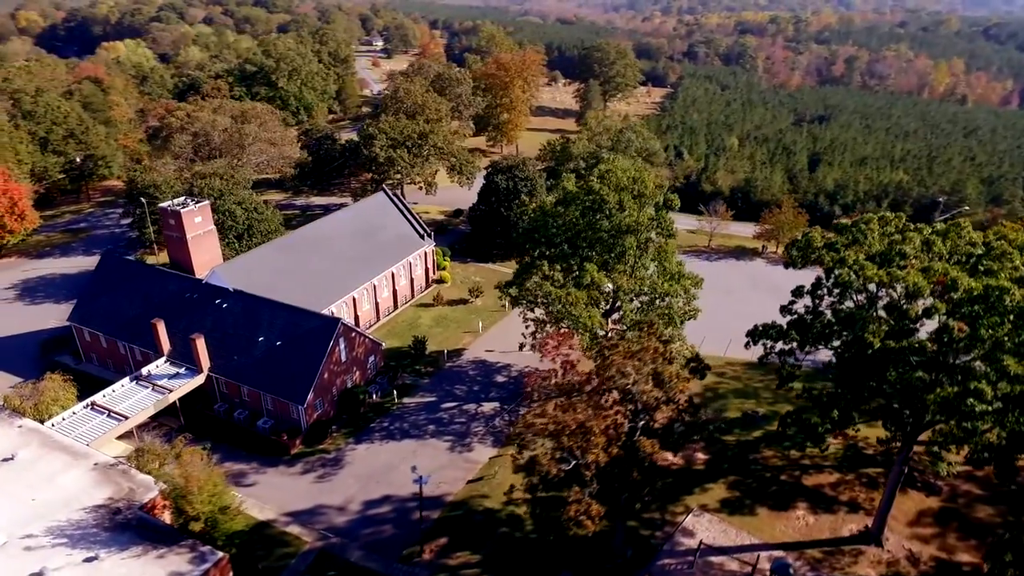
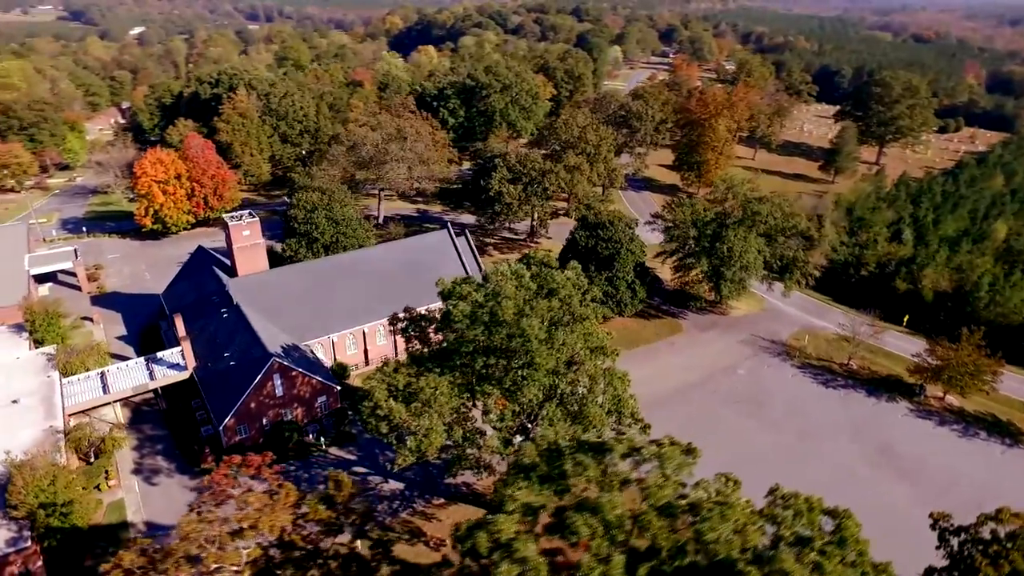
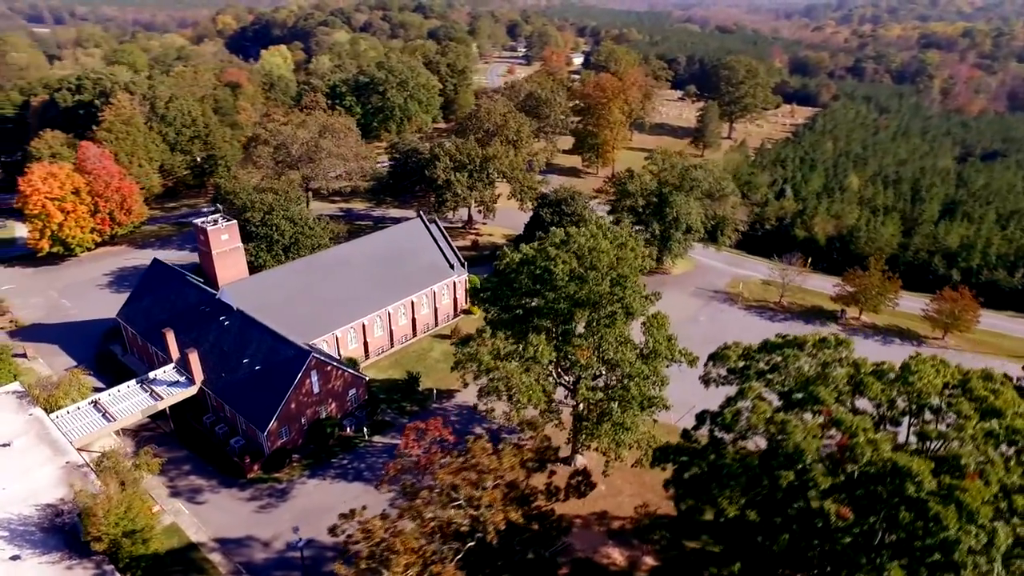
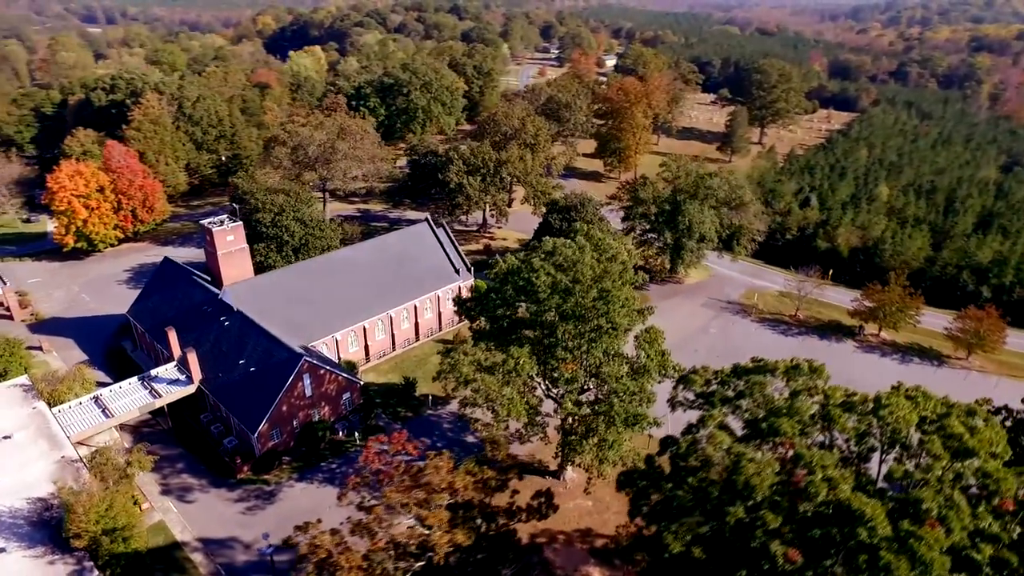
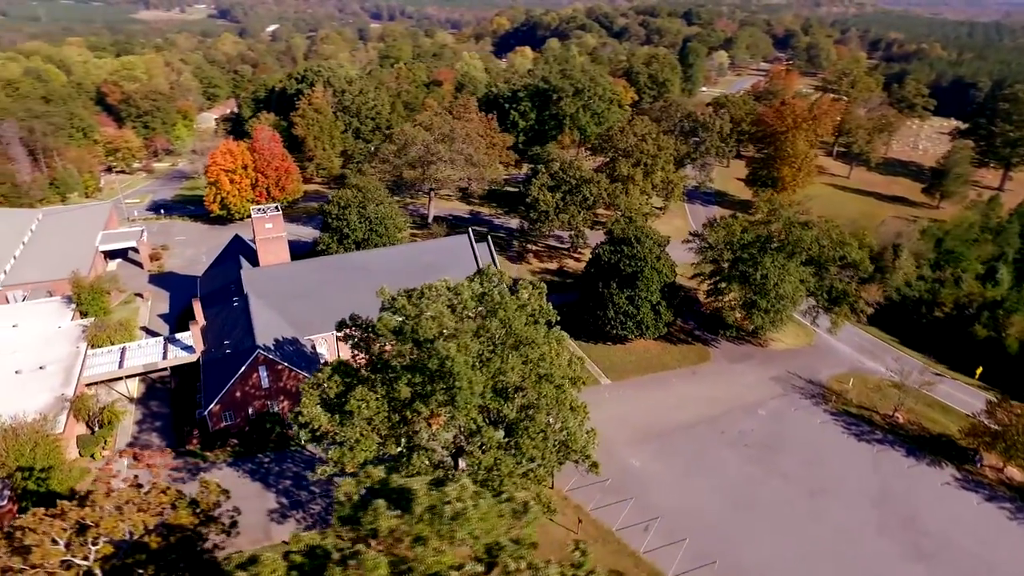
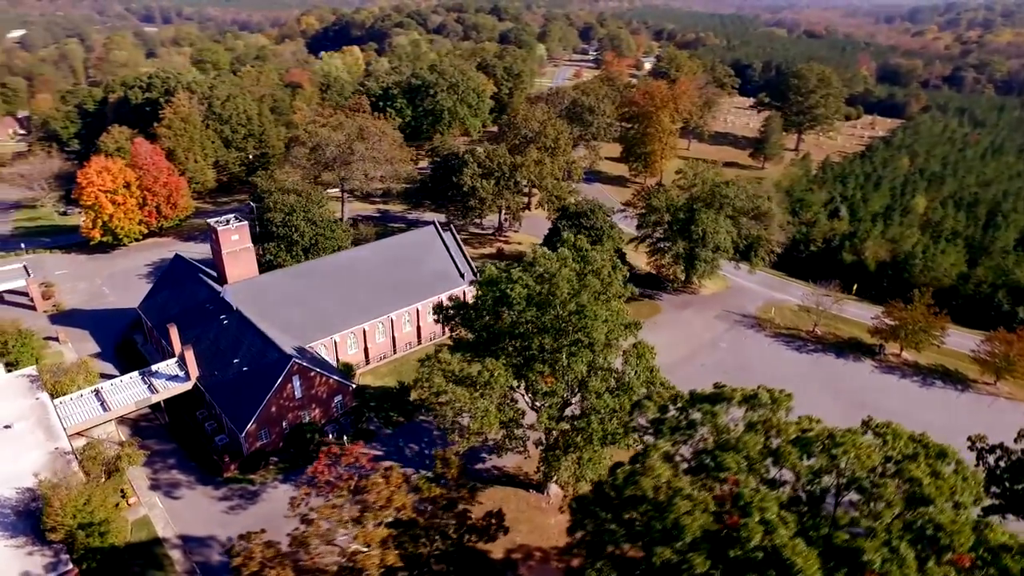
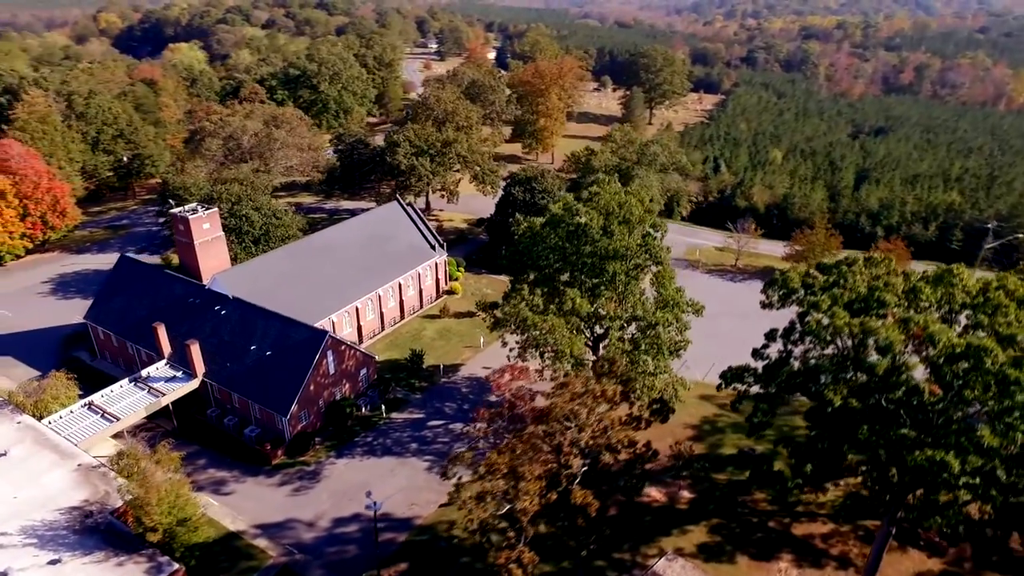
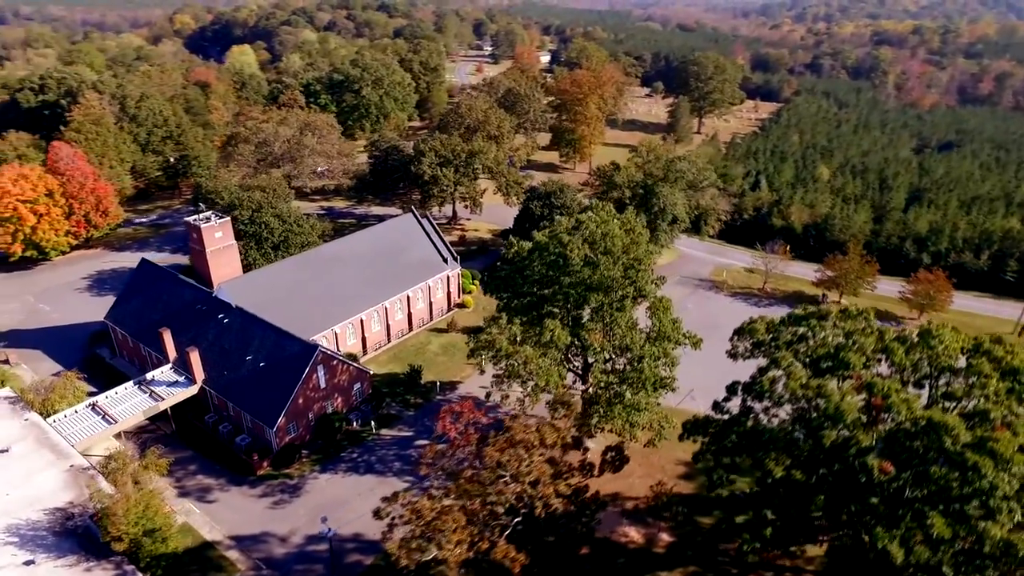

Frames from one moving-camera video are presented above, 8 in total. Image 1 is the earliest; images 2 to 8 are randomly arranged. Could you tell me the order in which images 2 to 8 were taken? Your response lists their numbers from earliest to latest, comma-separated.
7, 8, 3, 4, 6, 2, 5
